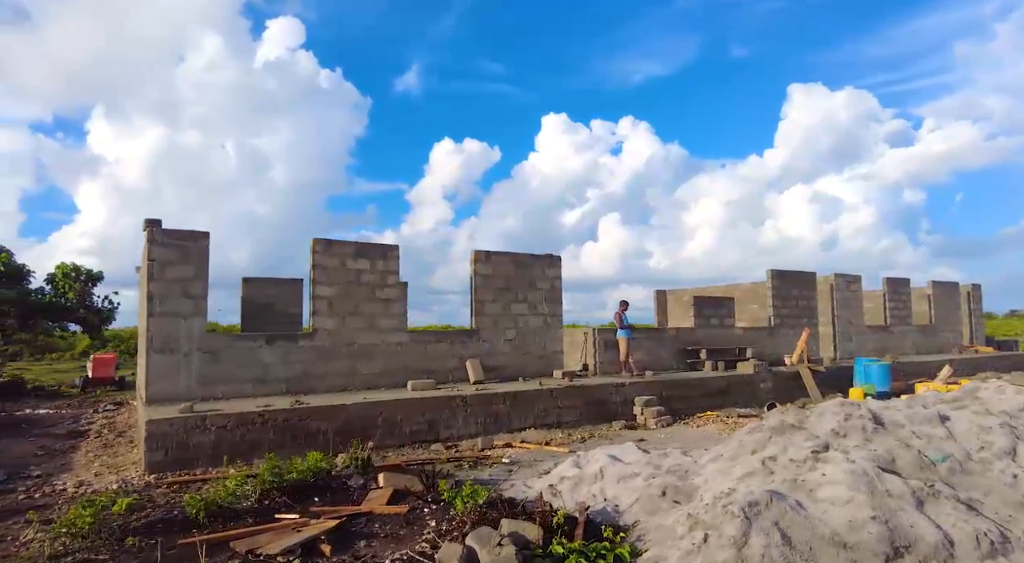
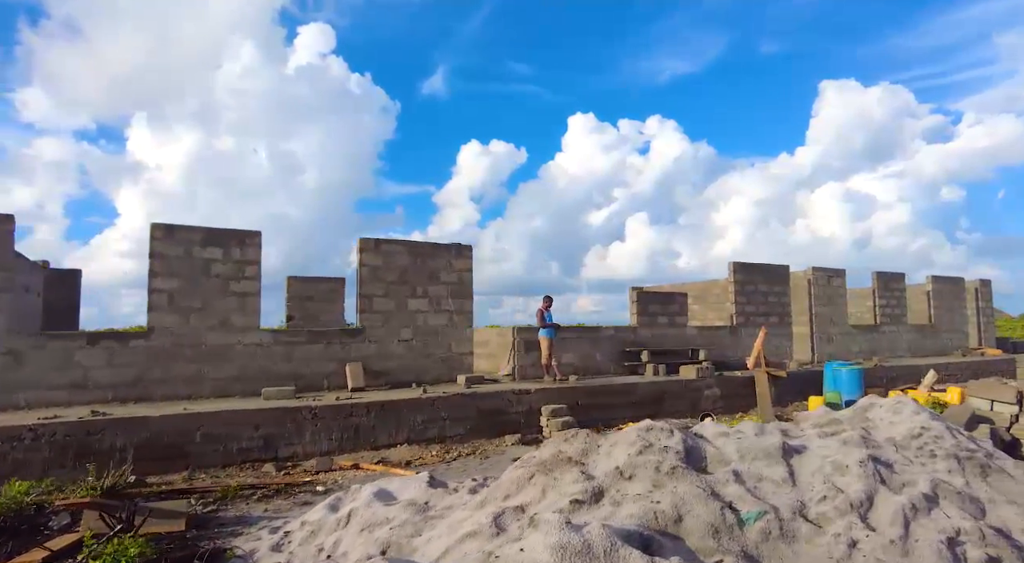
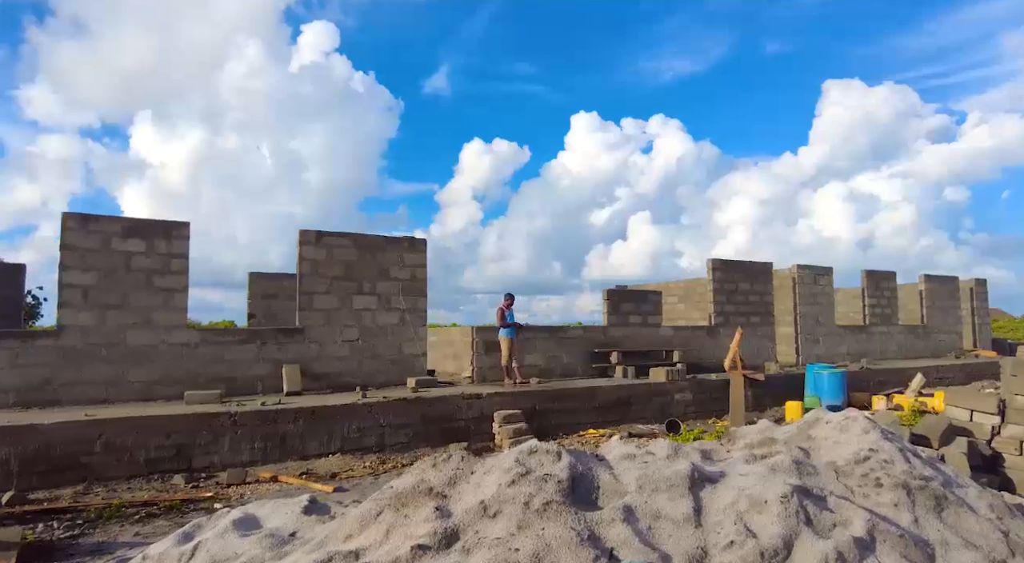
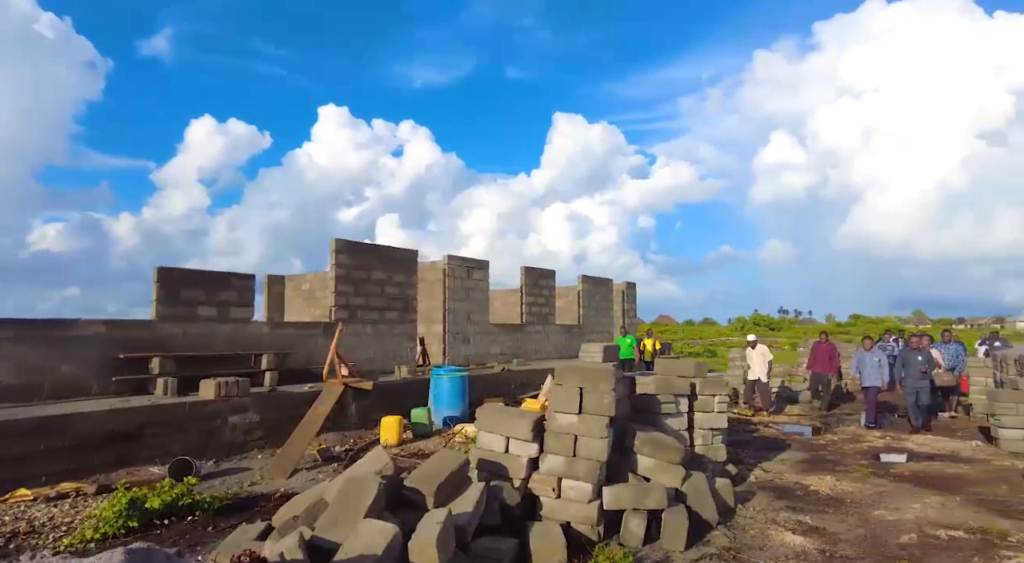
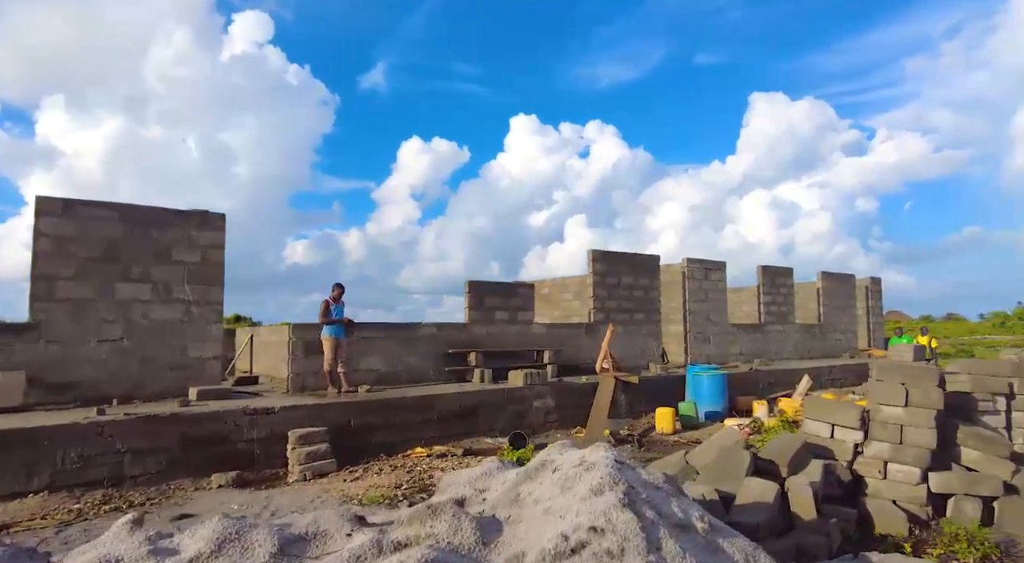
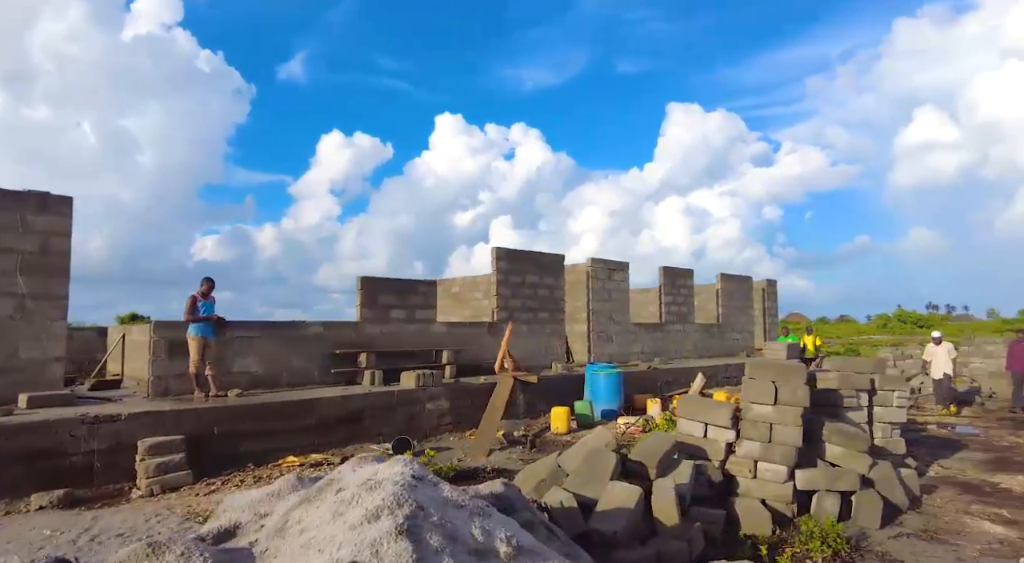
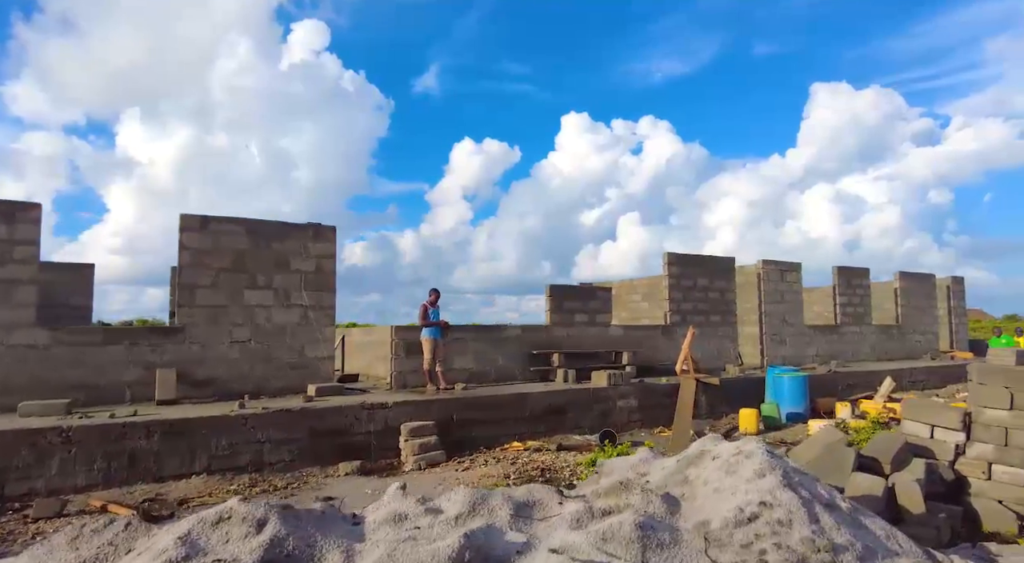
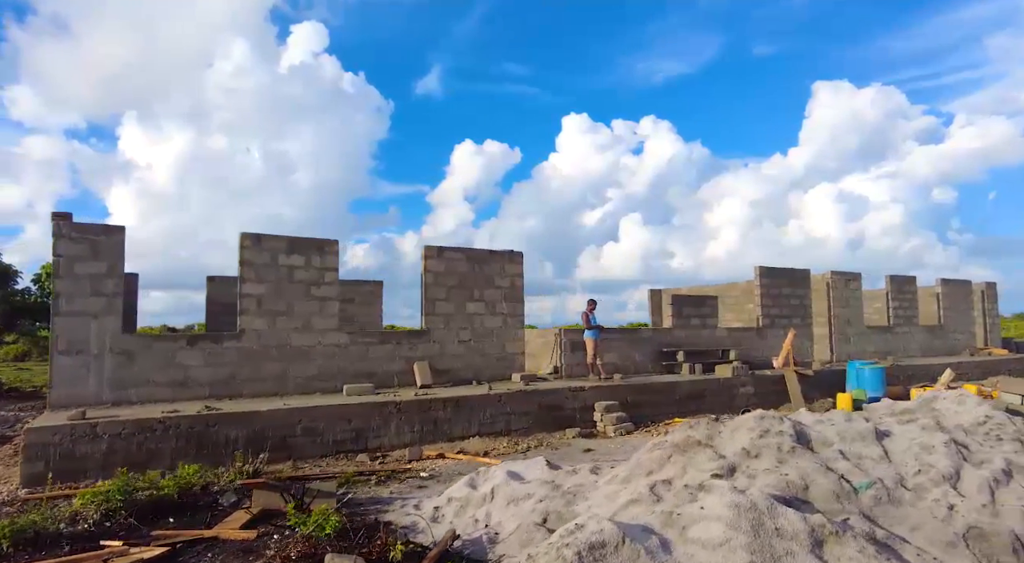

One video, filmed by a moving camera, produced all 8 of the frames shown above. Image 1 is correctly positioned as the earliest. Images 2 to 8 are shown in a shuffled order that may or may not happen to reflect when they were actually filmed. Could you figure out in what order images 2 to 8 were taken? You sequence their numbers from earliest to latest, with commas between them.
8, 2, 3, 7, 5, 6, 4
